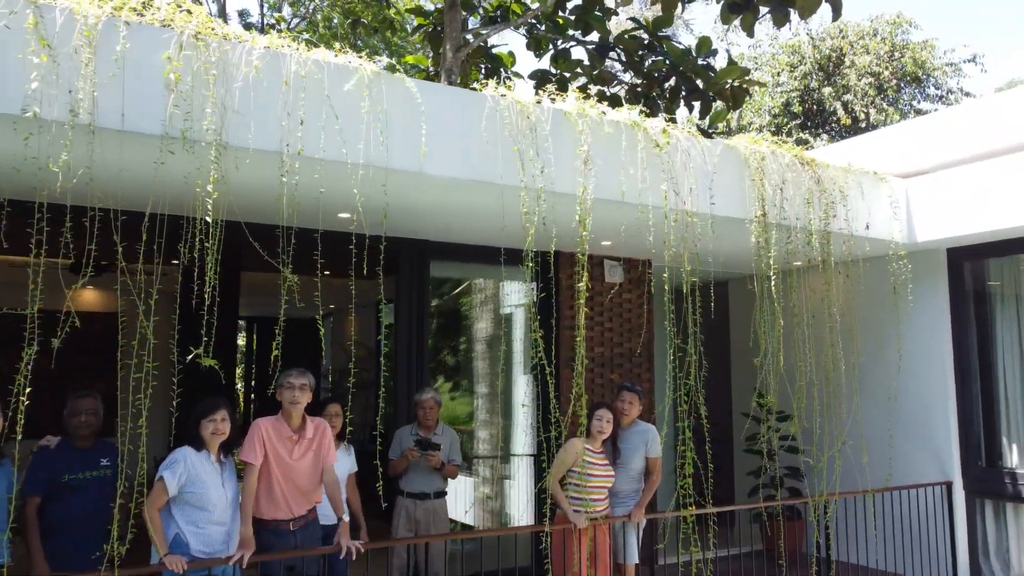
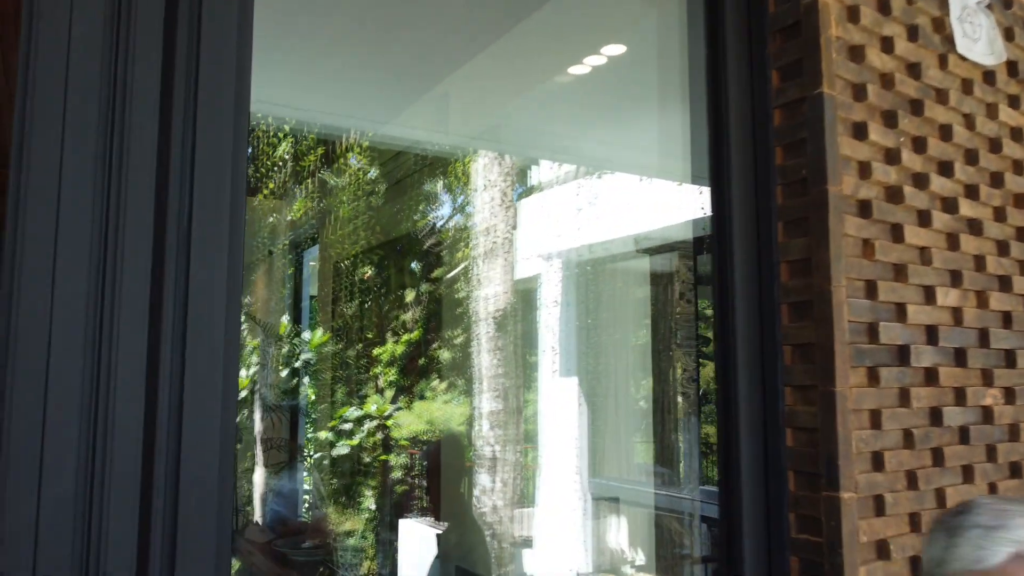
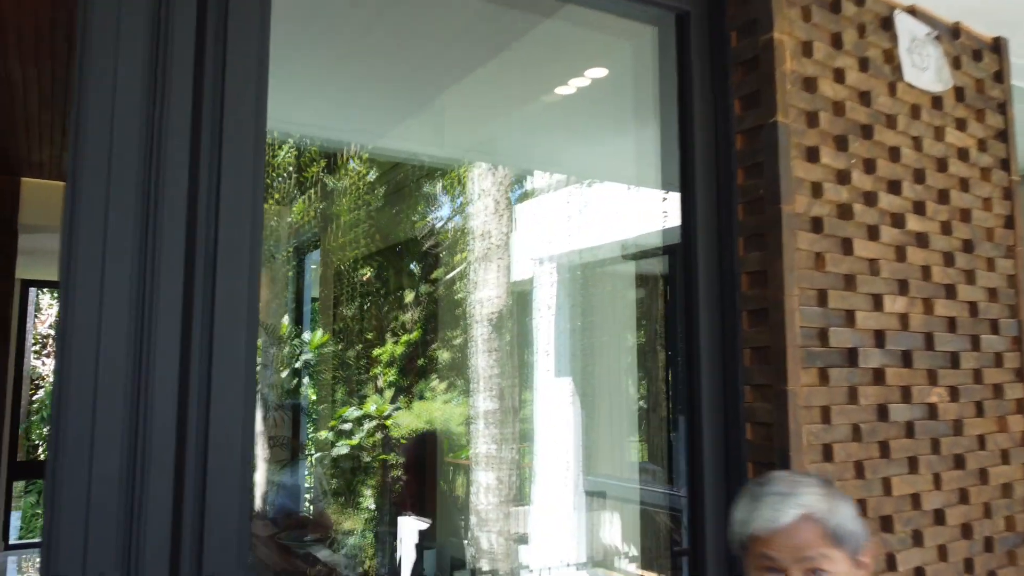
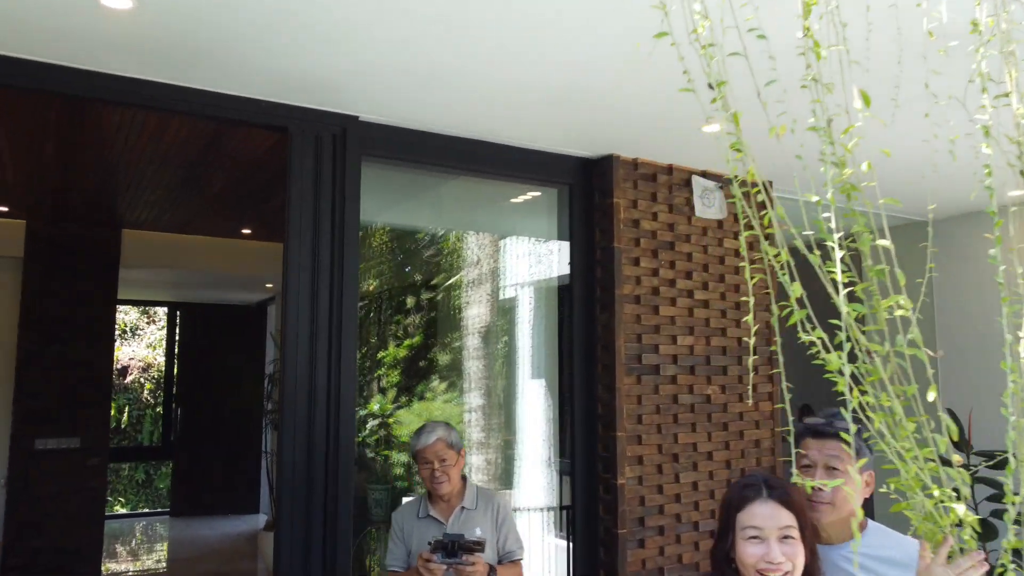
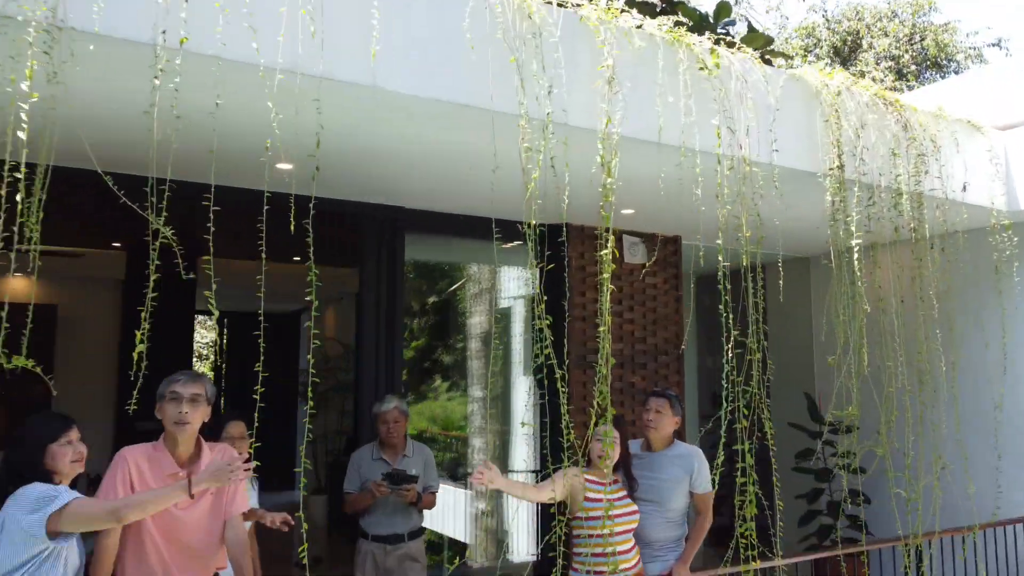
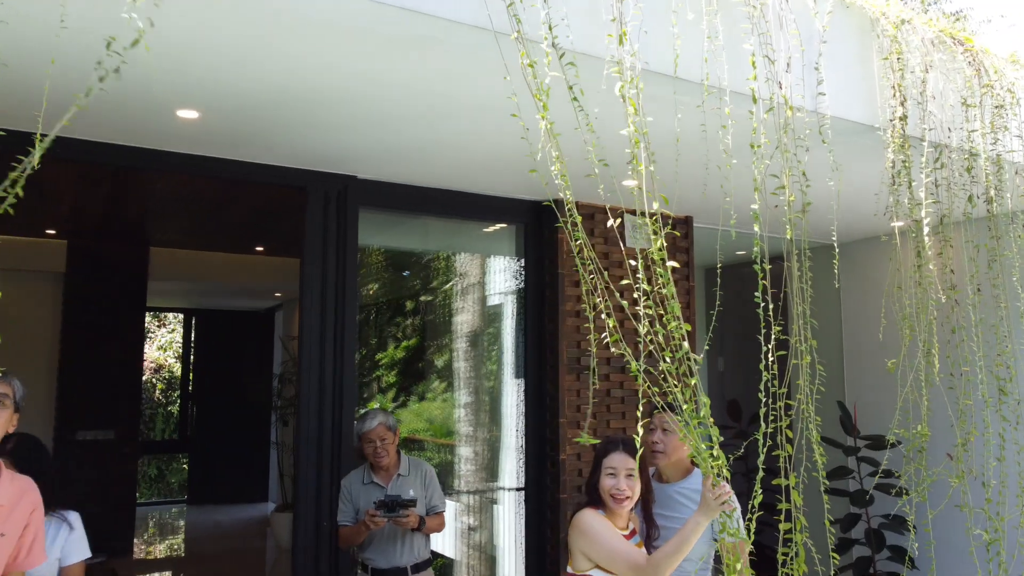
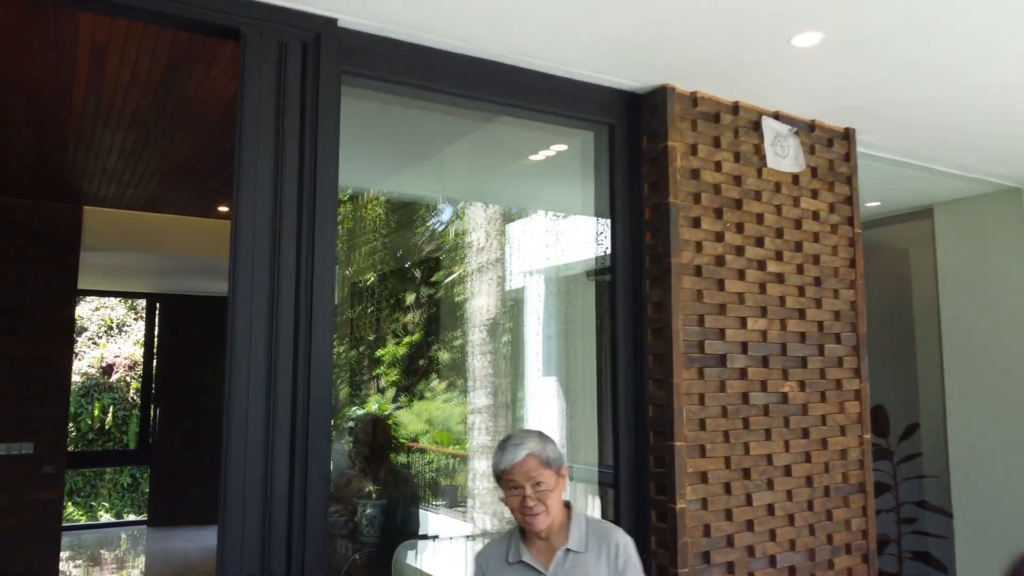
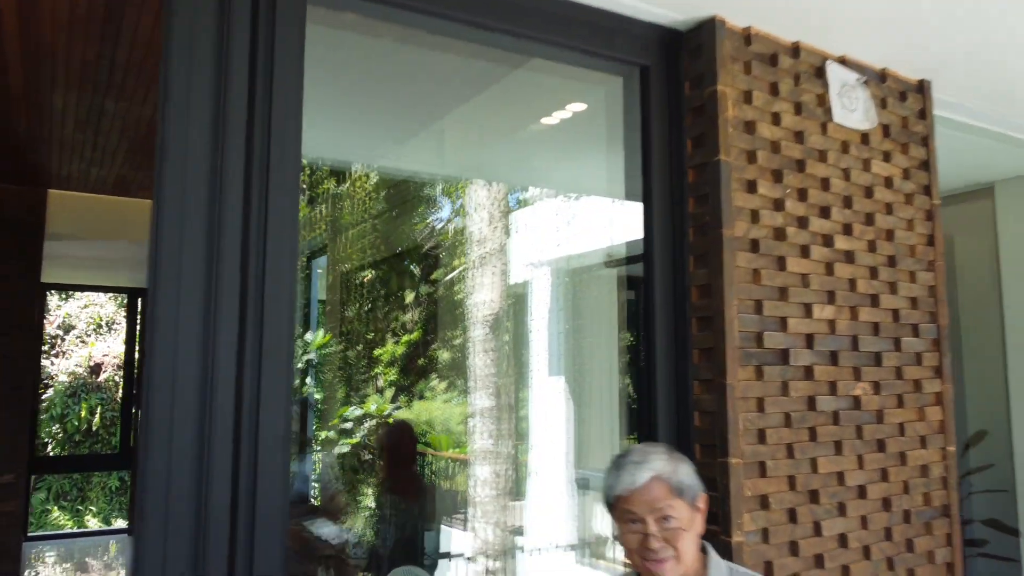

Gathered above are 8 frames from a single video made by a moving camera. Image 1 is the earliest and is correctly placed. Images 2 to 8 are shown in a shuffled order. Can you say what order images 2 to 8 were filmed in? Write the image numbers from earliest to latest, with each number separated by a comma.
5, 6, 4, 7, 8, 3, 2
